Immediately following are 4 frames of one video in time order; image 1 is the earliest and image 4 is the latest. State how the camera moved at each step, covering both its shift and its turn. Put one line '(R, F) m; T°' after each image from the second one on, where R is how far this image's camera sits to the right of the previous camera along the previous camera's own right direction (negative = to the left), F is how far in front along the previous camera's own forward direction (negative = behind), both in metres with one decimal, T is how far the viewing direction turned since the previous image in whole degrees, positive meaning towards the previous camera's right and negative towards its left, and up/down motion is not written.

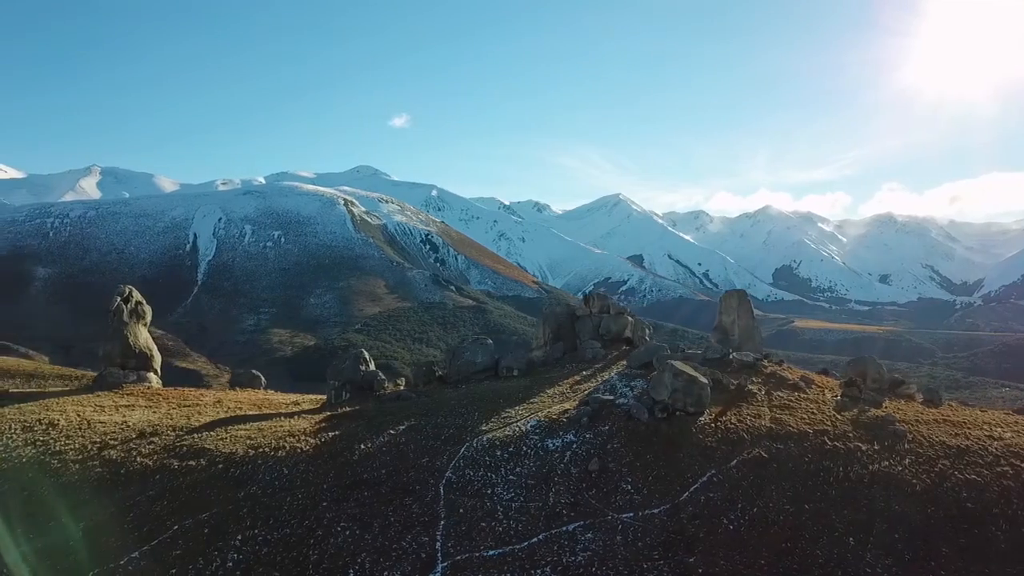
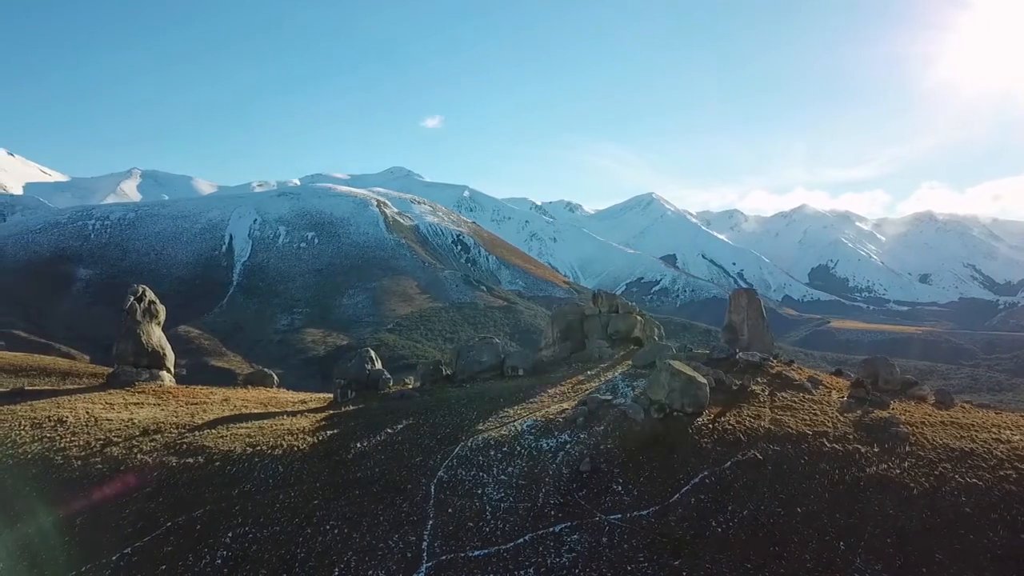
(+1.0, +0.2) m; -2°
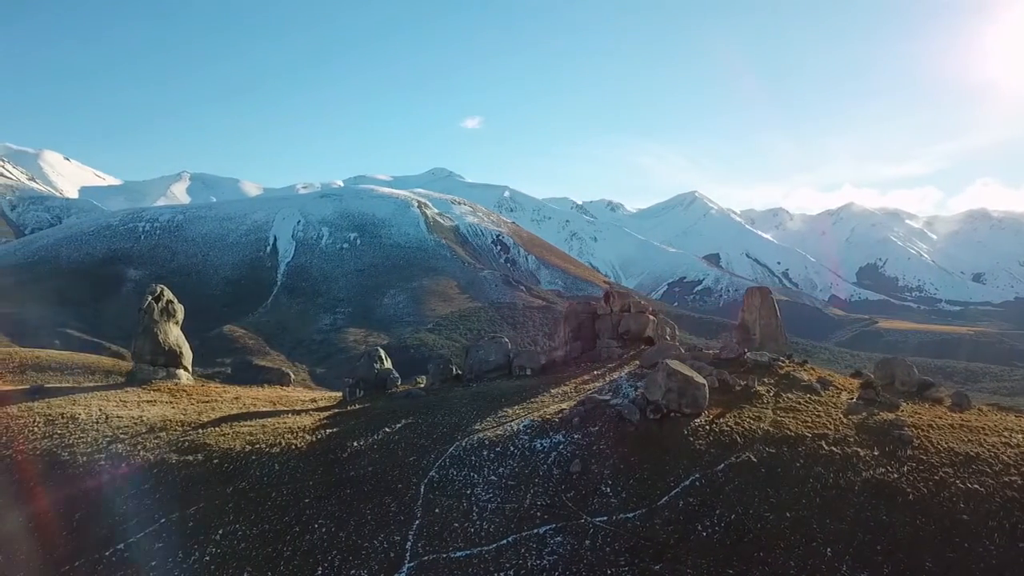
(+1.3, +0.2) m; -2°
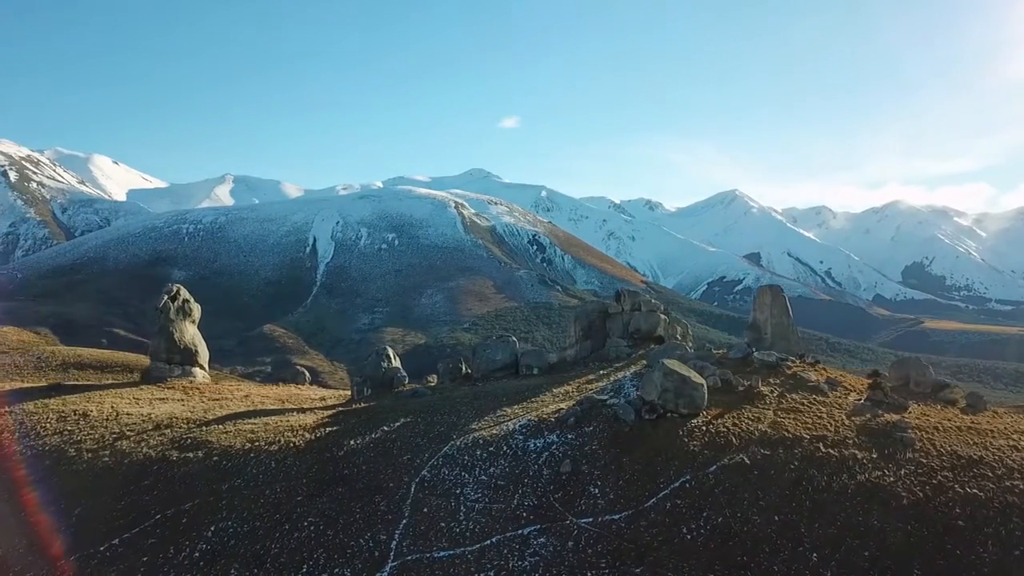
(+1.2, +0.2) m; -2°
